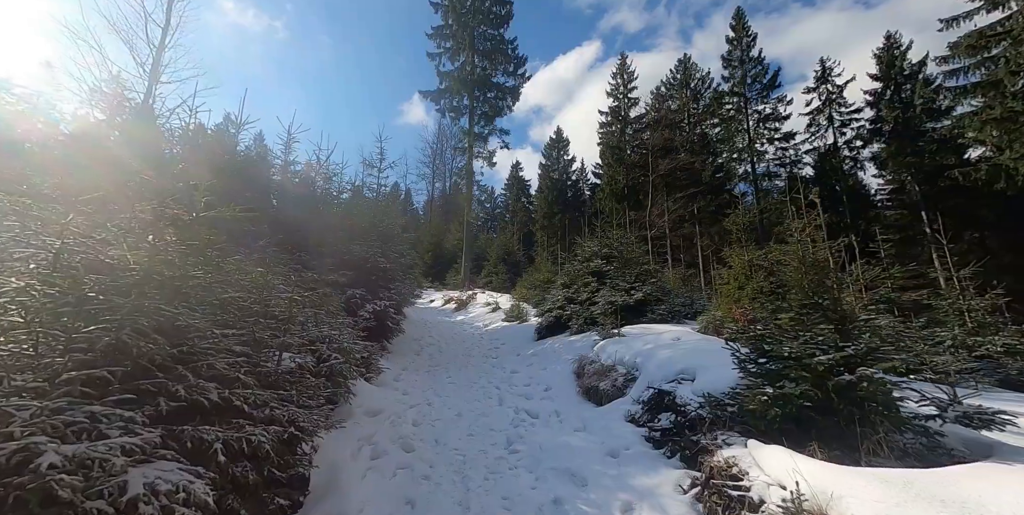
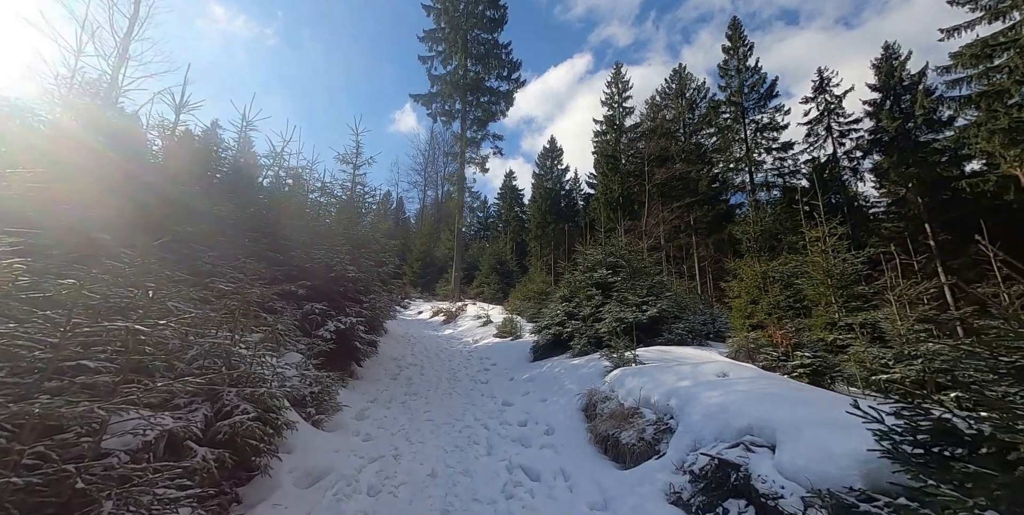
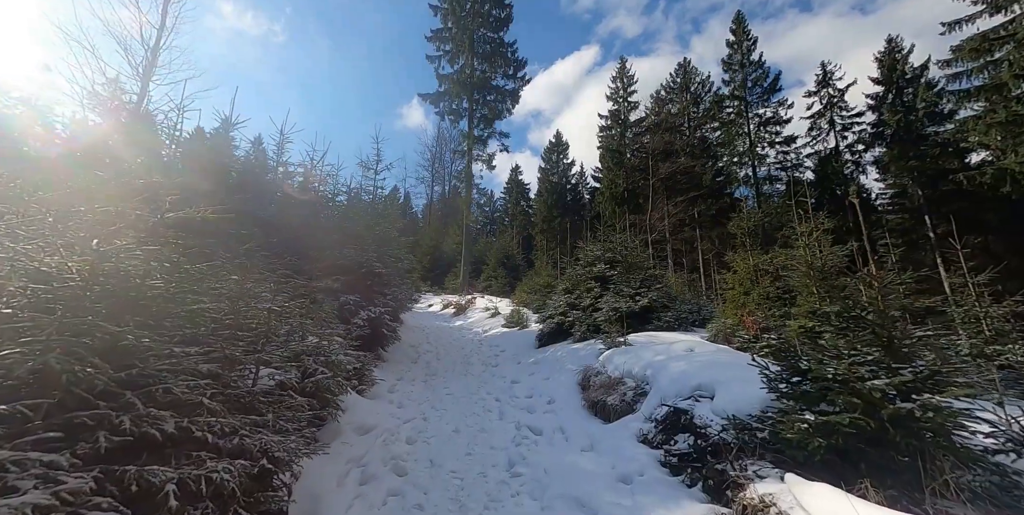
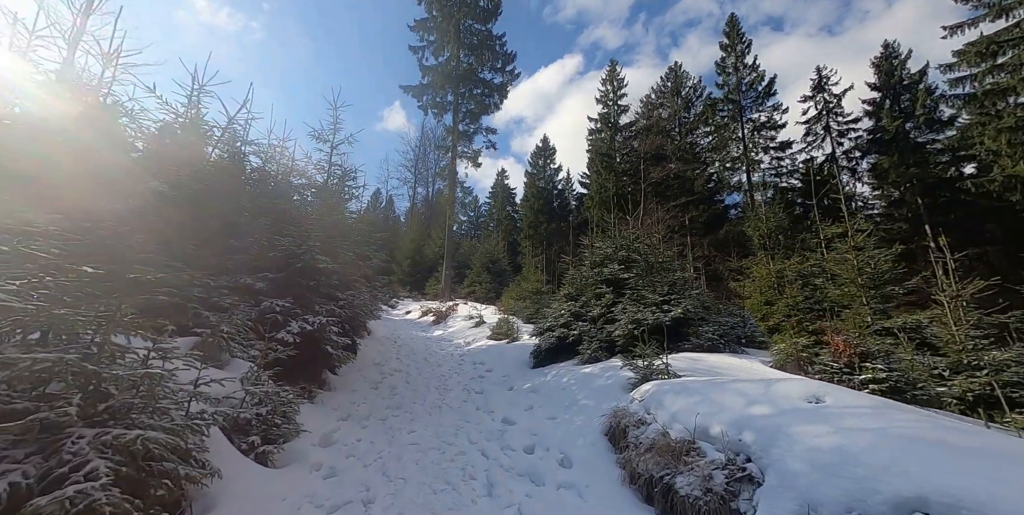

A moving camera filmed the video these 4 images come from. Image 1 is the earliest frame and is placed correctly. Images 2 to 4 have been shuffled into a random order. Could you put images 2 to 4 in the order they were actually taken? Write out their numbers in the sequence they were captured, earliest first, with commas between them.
3, 2, 4
